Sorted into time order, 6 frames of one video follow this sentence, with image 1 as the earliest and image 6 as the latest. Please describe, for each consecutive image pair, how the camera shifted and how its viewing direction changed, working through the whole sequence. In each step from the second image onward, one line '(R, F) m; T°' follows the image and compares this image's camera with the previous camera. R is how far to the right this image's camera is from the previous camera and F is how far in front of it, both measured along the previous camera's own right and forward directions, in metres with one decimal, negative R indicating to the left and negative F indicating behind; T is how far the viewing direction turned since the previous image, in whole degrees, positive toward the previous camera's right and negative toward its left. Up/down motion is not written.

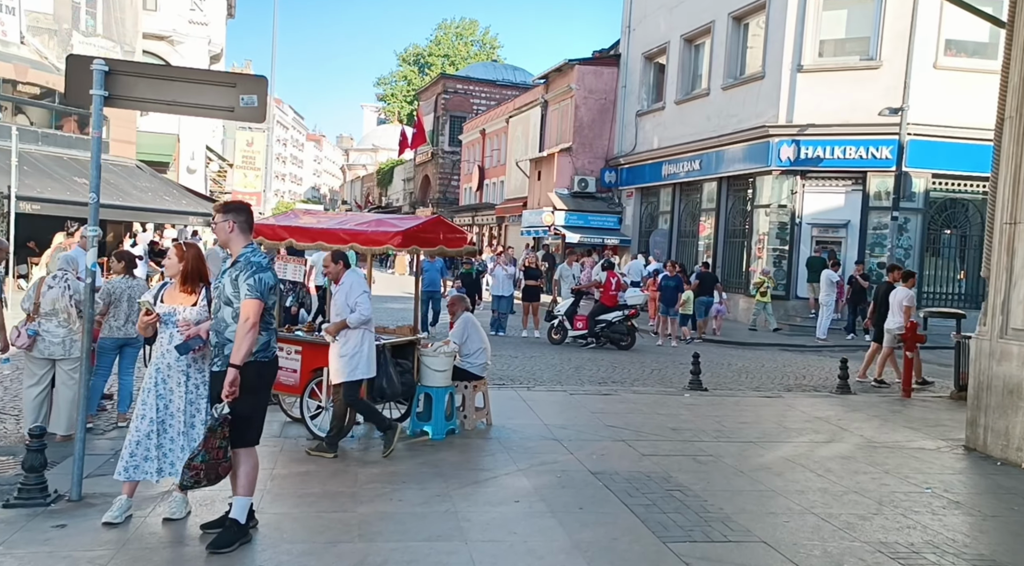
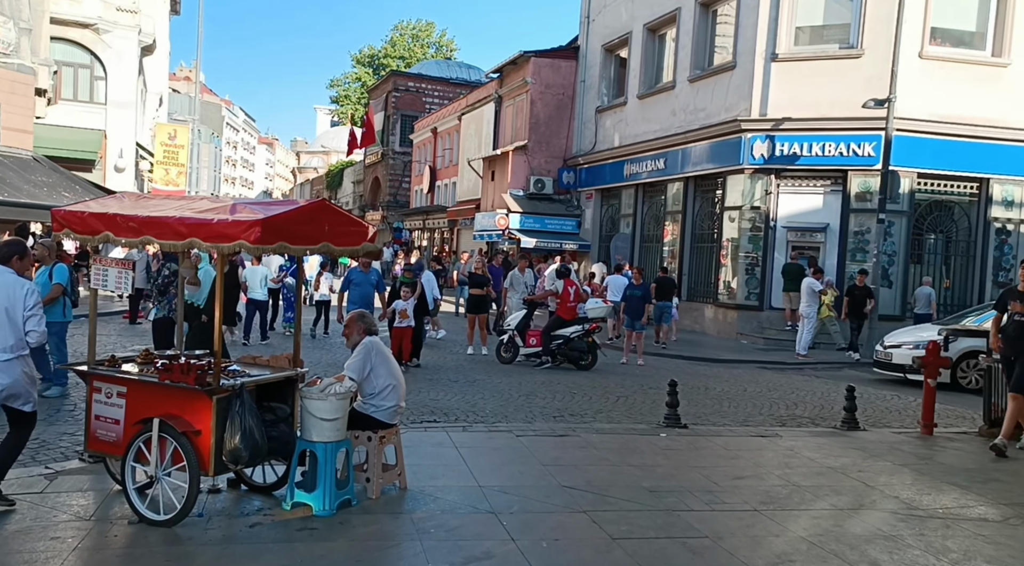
(+0.2, +2.2) m; +3°
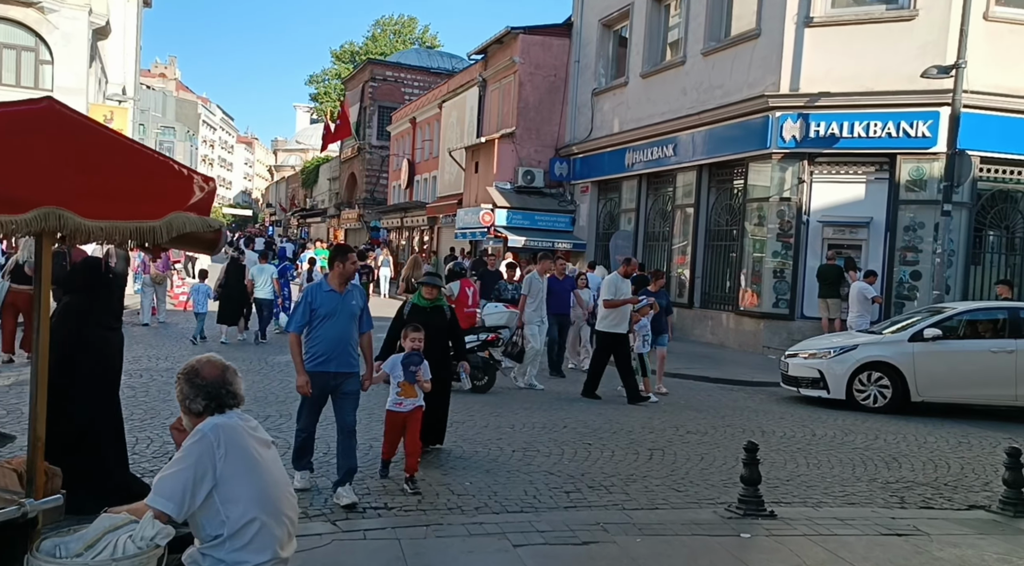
(-0.1, +3.2) m; +1°
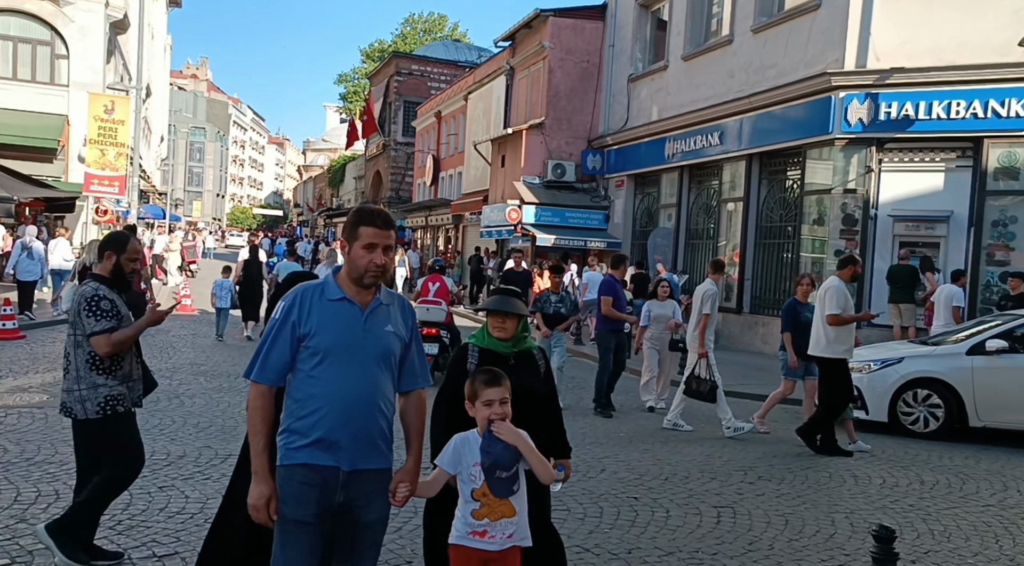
(+0.1, +1.9) m; -2°
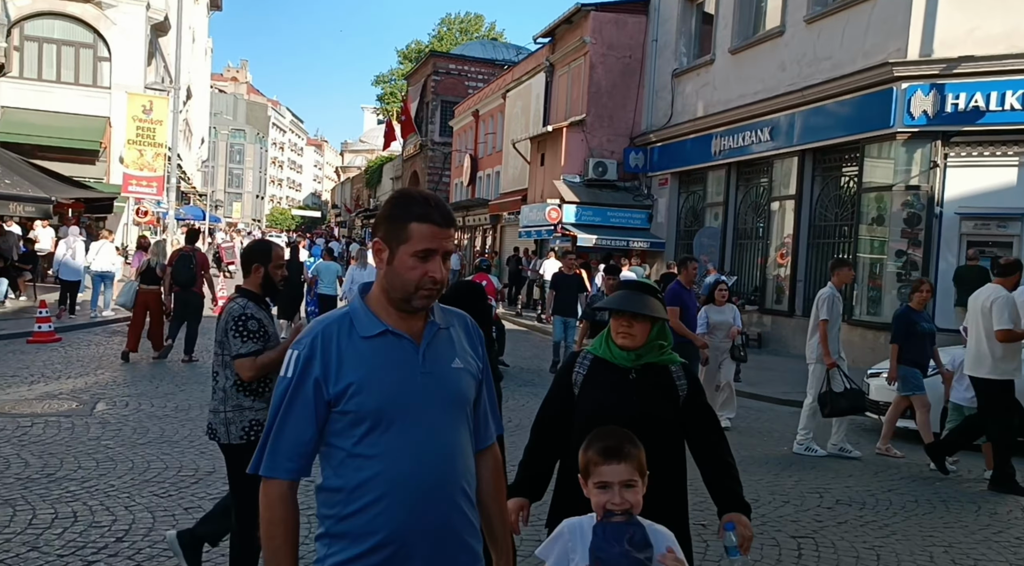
(-0.1, +0.6) m; -2°
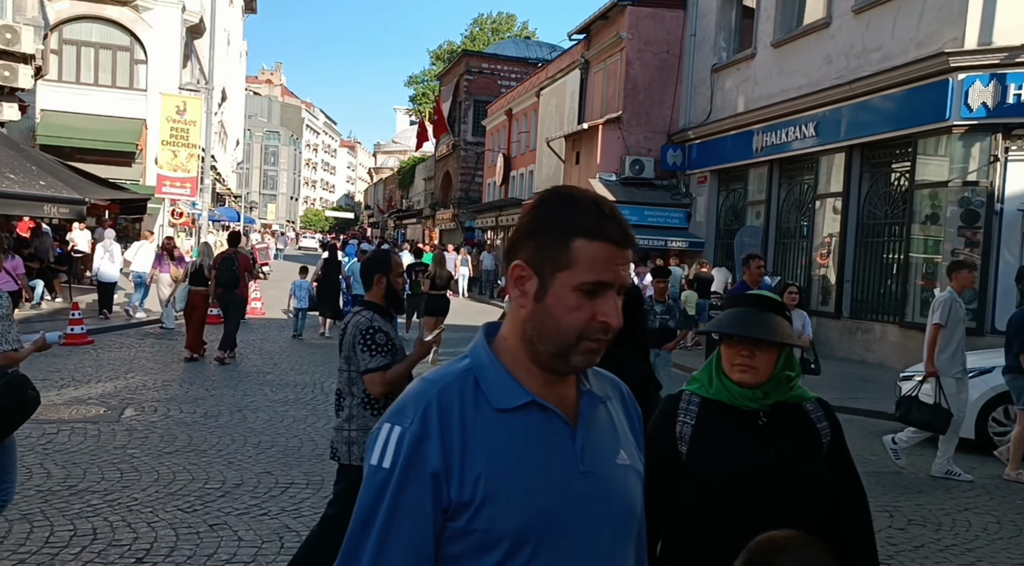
(-0.1, +0.4) m; -2°
